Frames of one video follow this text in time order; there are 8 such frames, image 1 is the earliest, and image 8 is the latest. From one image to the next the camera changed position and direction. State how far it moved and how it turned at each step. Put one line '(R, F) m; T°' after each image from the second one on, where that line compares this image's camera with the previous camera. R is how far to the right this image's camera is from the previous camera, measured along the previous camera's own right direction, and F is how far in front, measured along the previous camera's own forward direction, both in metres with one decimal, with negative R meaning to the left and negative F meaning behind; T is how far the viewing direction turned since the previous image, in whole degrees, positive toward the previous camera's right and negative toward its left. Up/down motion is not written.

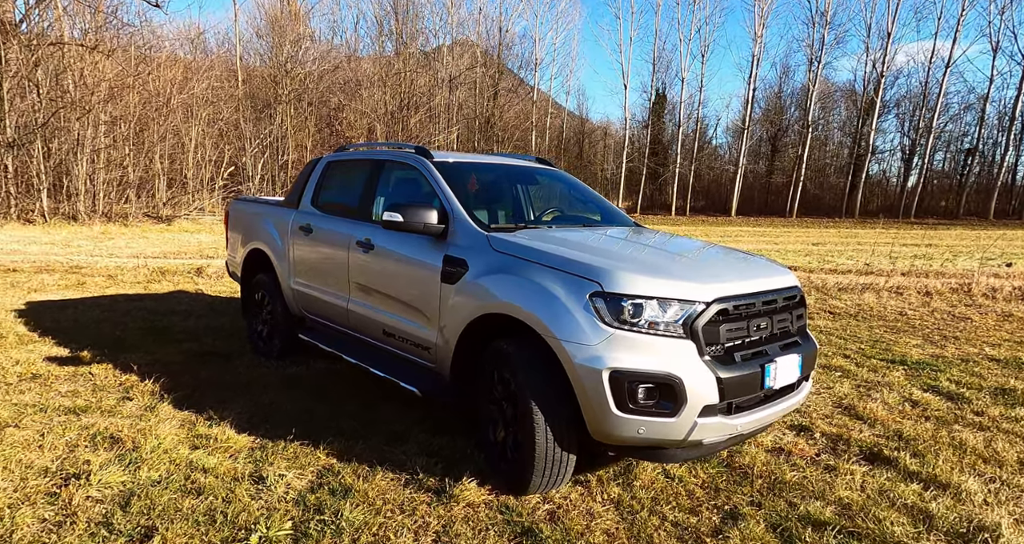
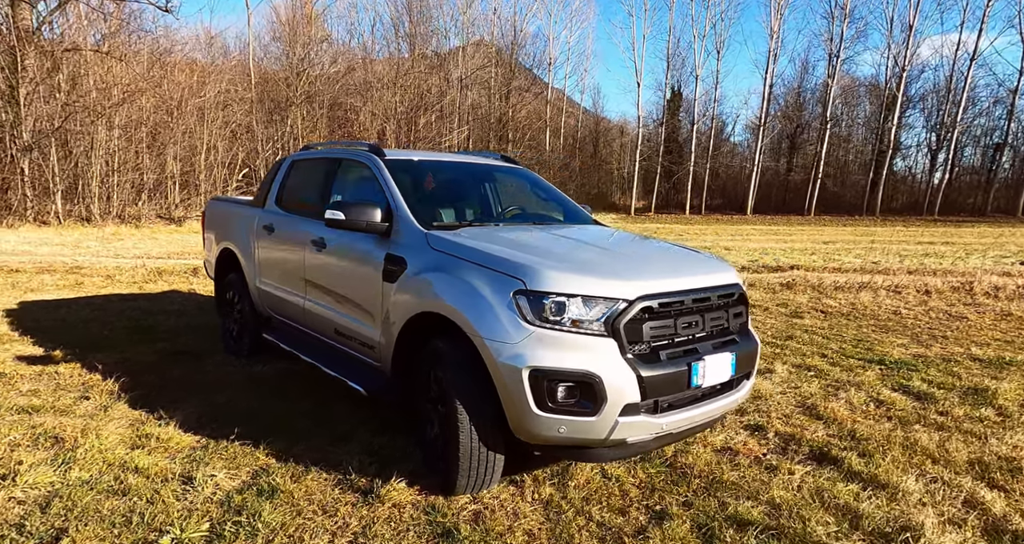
(+0.5, 0.0) m; -2°
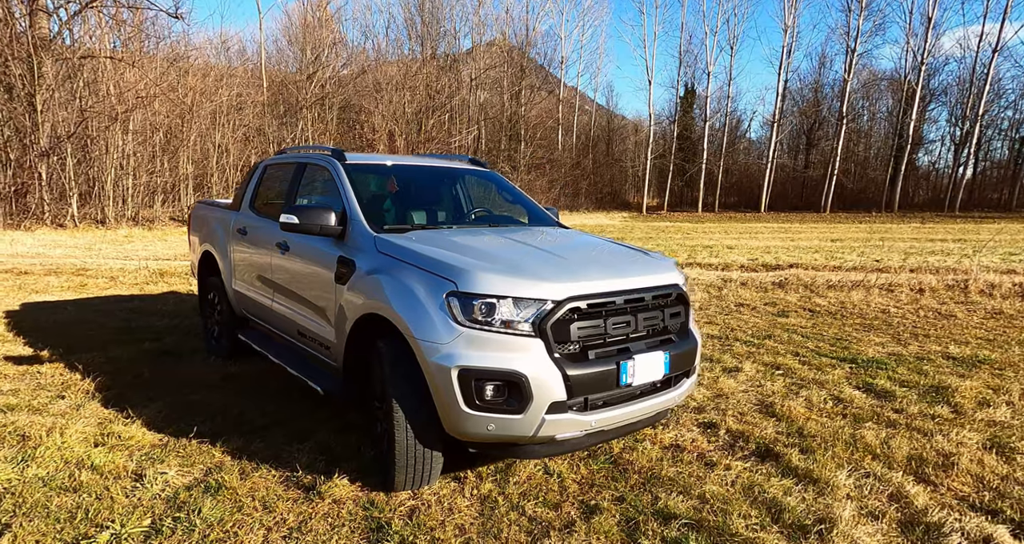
(+0.4, -0.1) m; -2°
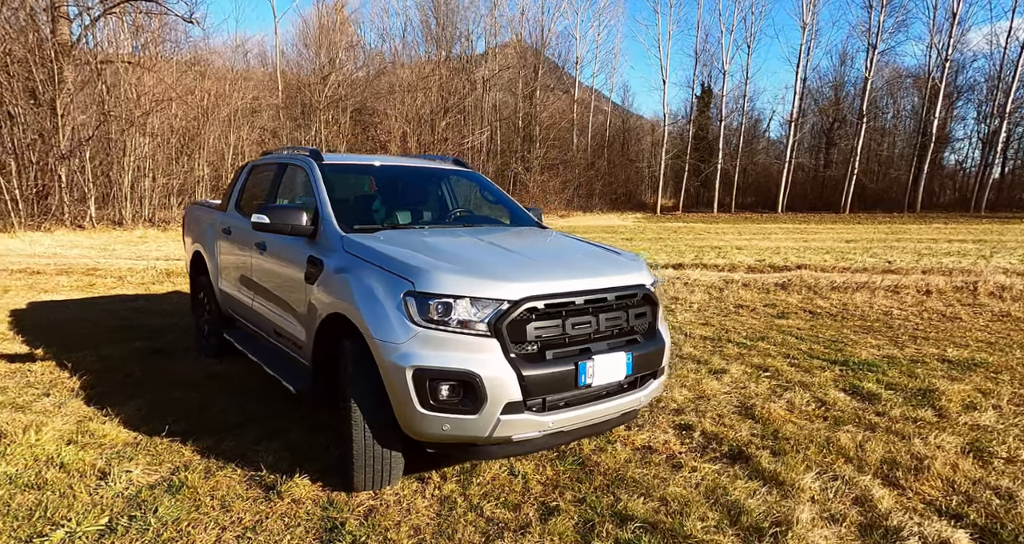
(+0.3, 0.0) m; -2°
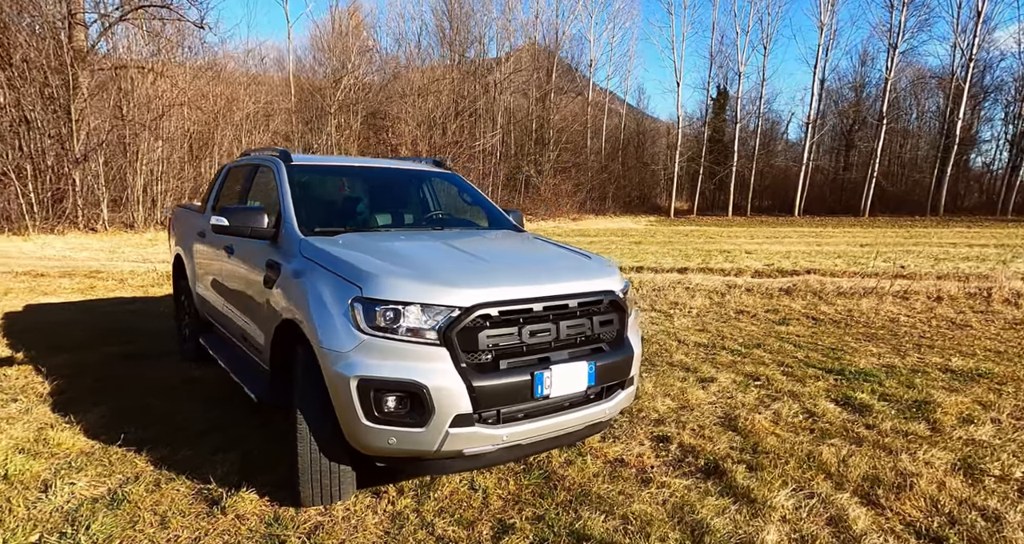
(+0.3, +0.1) m; -2°
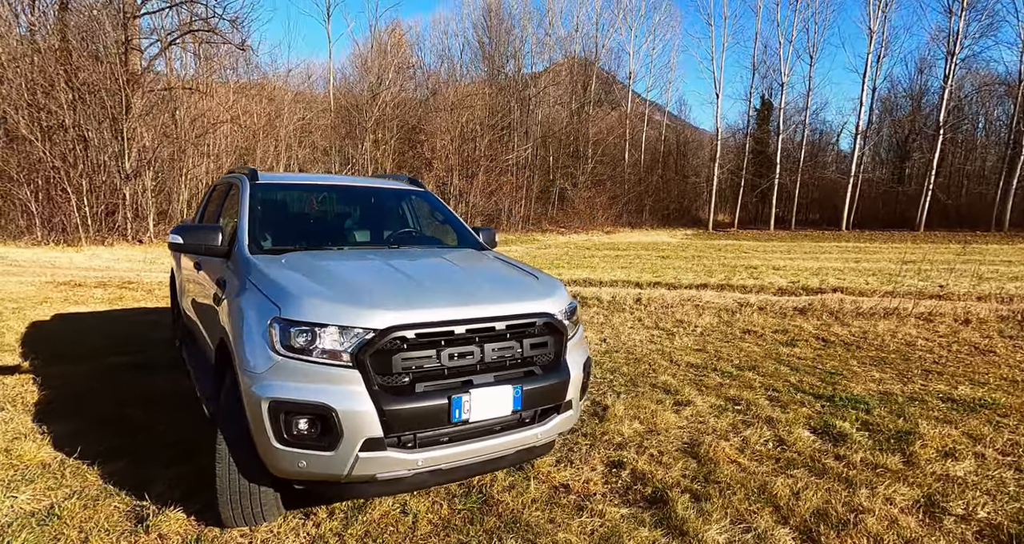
(+0.6, 0.0) m; -4°
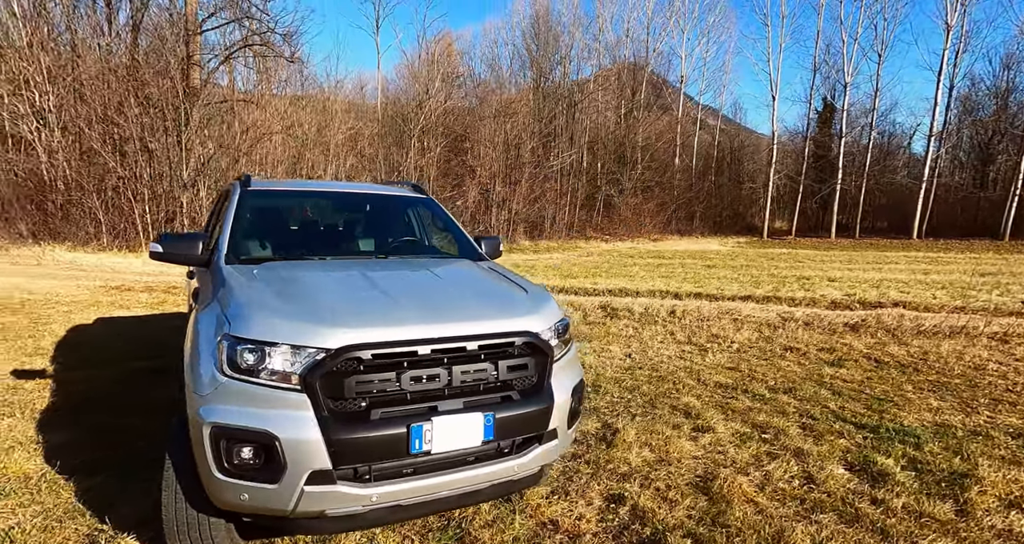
(+0.3, +0.3) m; -5°
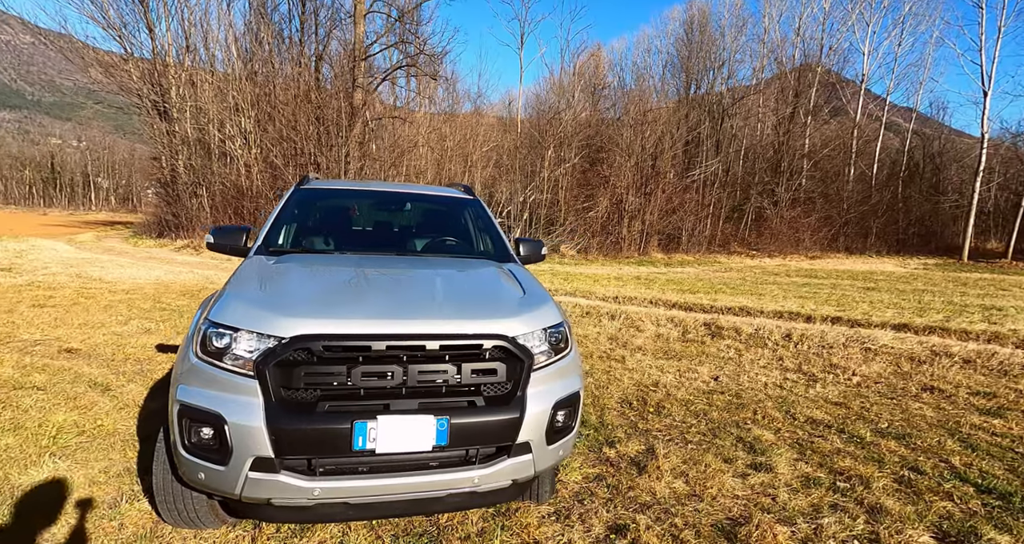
(+0.8, +0.3) m; -15°
